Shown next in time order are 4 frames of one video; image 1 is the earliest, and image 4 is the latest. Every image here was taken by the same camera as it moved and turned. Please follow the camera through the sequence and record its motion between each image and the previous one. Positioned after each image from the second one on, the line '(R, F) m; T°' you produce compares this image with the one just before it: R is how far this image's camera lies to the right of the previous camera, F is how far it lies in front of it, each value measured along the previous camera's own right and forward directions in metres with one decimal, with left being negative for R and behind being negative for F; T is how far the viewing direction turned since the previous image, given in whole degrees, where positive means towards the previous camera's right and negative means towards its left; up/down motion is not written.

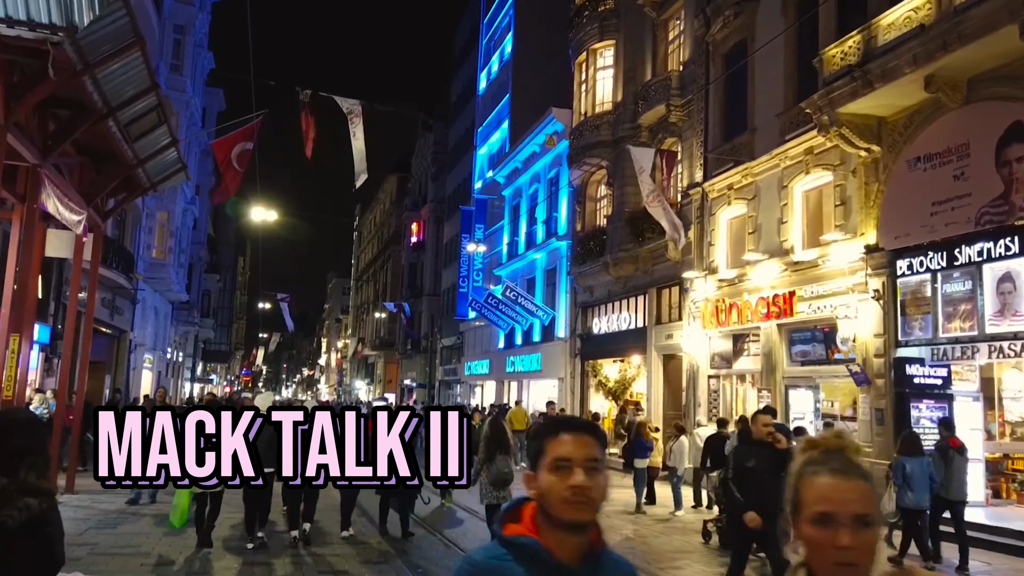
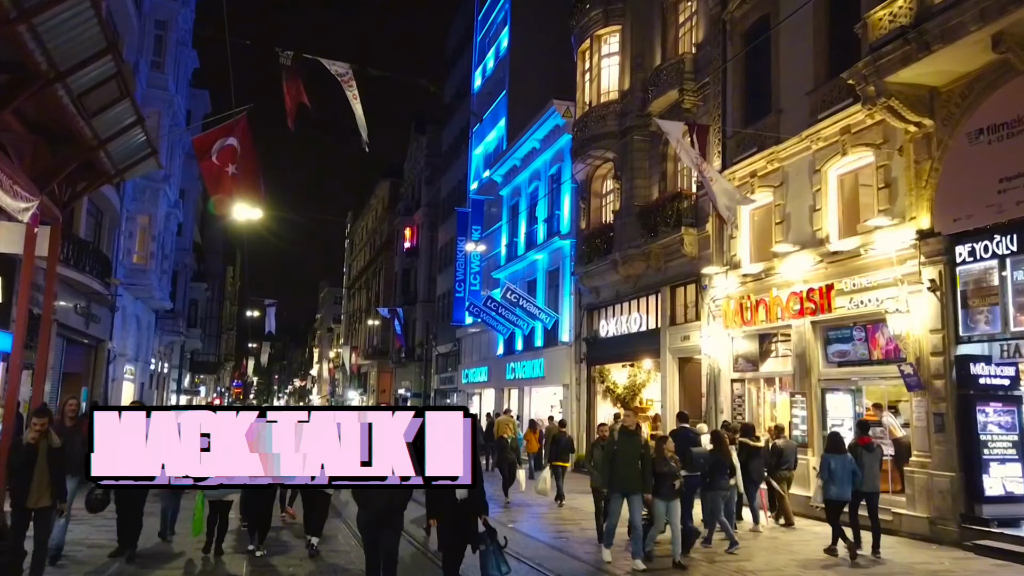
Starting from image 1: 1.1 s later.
(-0.3, +1.6) m; +1°
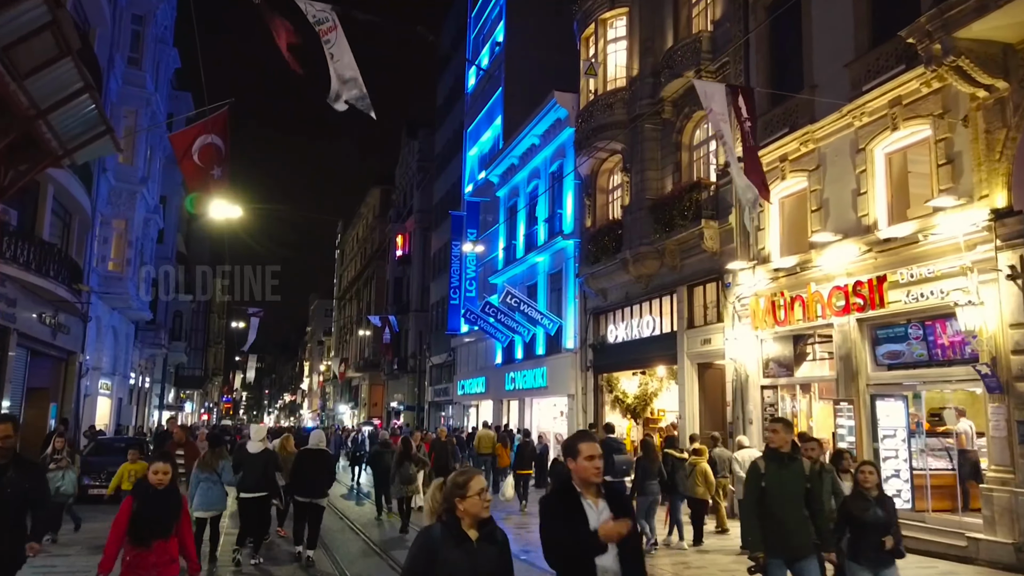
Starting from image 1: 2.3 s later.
(-0.3, +1.8) m; +1°
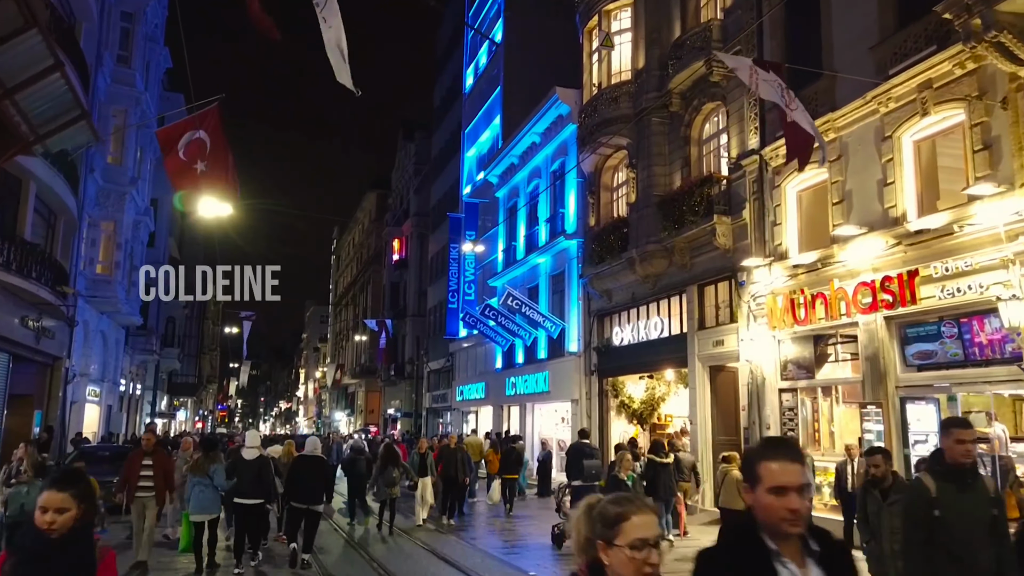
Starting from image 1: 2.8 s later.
(-0.1, +0.8) m; 0°
